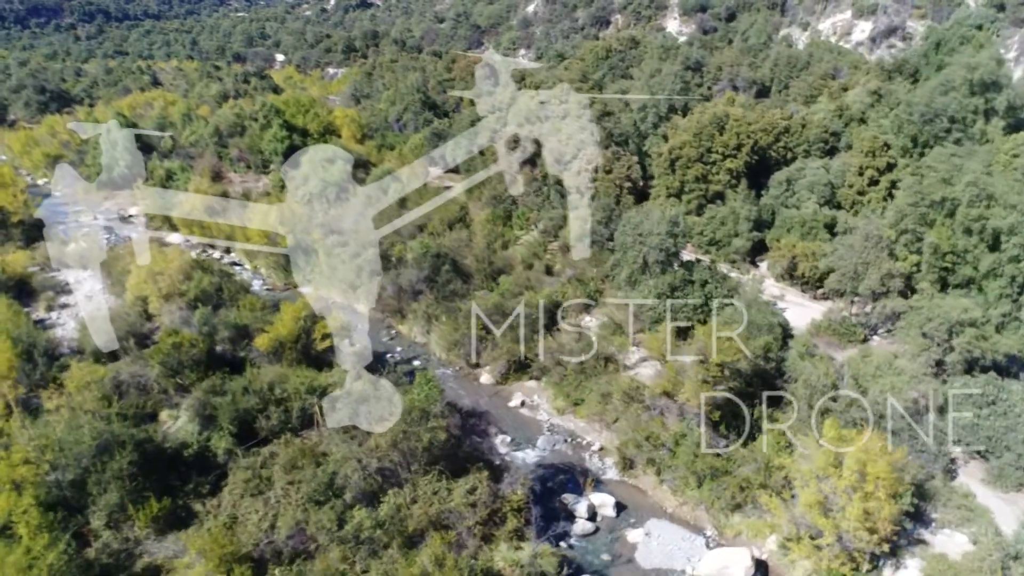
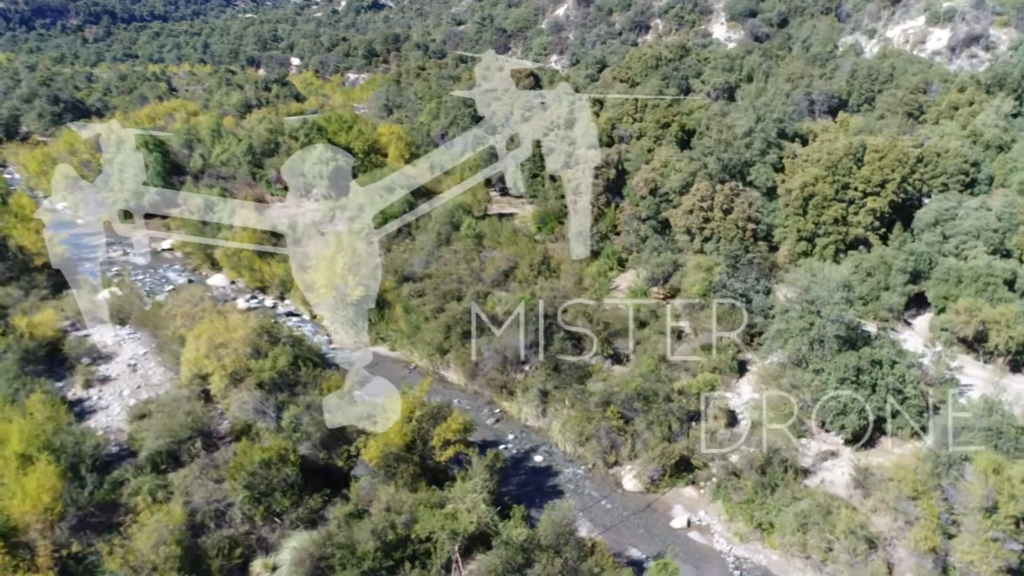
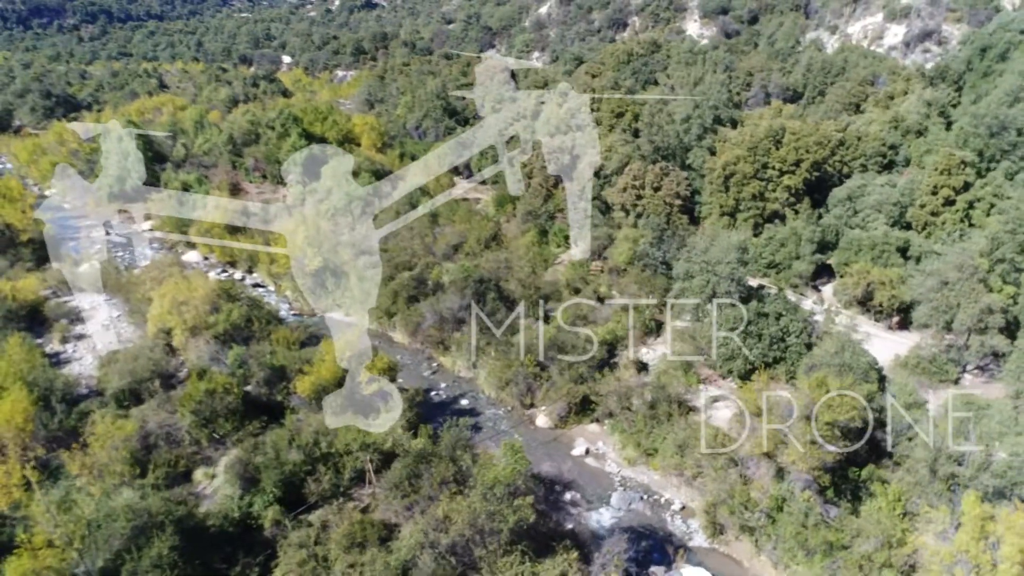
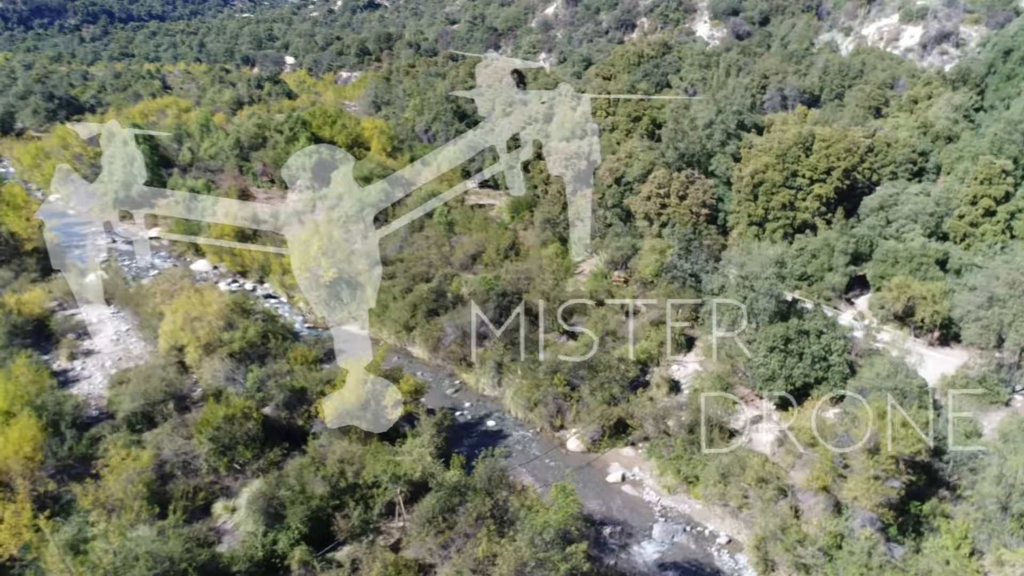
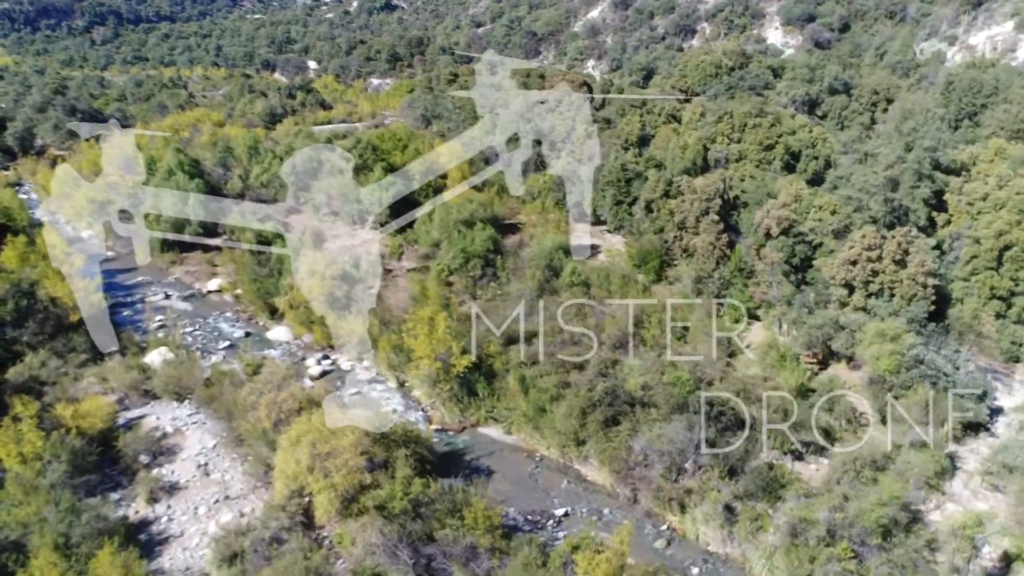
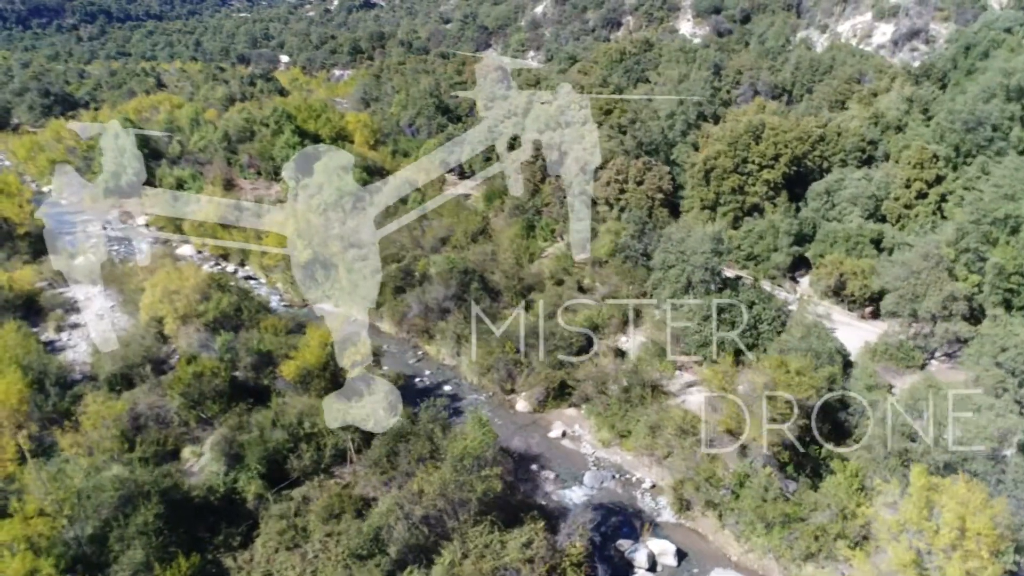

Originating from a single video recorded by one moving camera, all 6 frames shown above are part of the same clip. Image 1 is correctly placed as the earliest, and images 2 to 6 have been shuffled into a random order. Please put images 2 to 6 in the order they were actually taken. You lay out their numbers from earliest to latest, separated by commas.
6, 3, 4, 2, 5
